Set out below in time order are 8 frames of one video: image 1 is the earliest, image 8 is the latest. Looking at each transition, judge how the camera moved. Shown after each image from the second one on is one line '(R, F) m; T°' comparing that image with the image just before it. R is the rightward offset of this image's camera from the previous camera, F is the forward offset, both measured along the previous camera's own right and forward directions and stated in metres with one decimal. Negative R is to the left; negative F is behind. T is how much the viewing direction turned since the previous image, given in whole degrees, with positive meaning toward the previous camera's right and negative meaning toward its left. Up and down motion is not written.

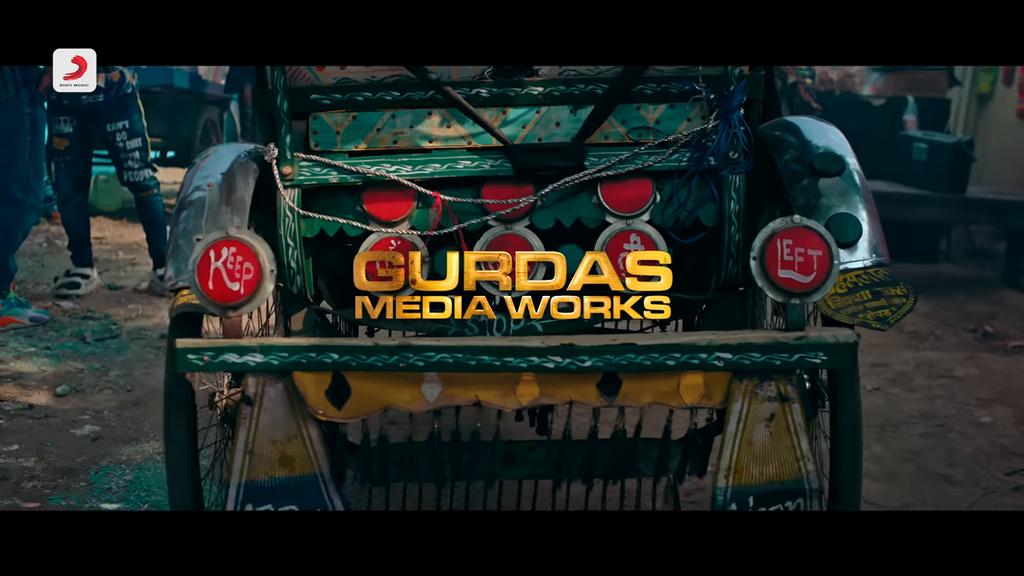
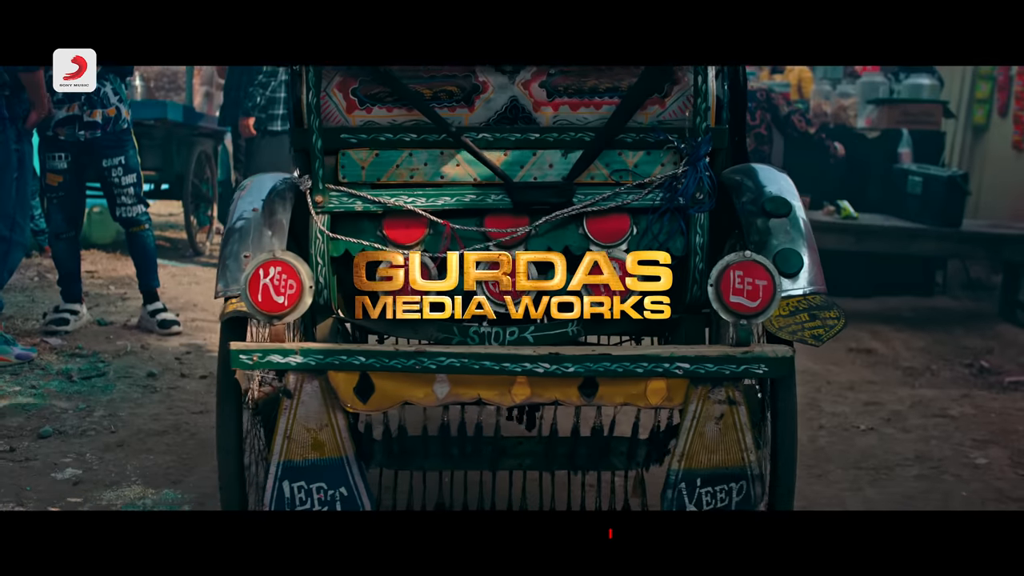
(0.0, 0.0) m; 0°
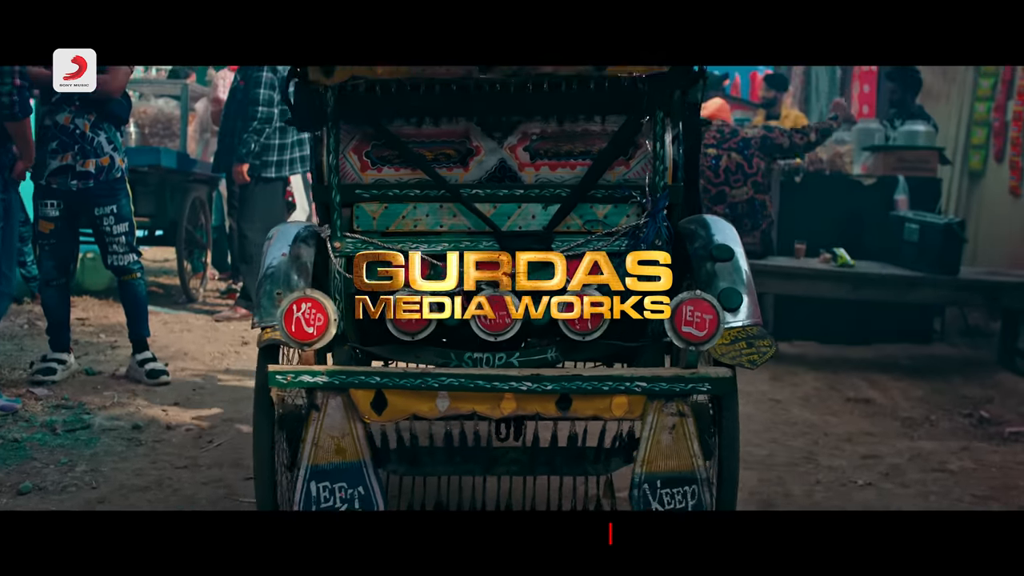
(0.0, +0.1) m; 0°
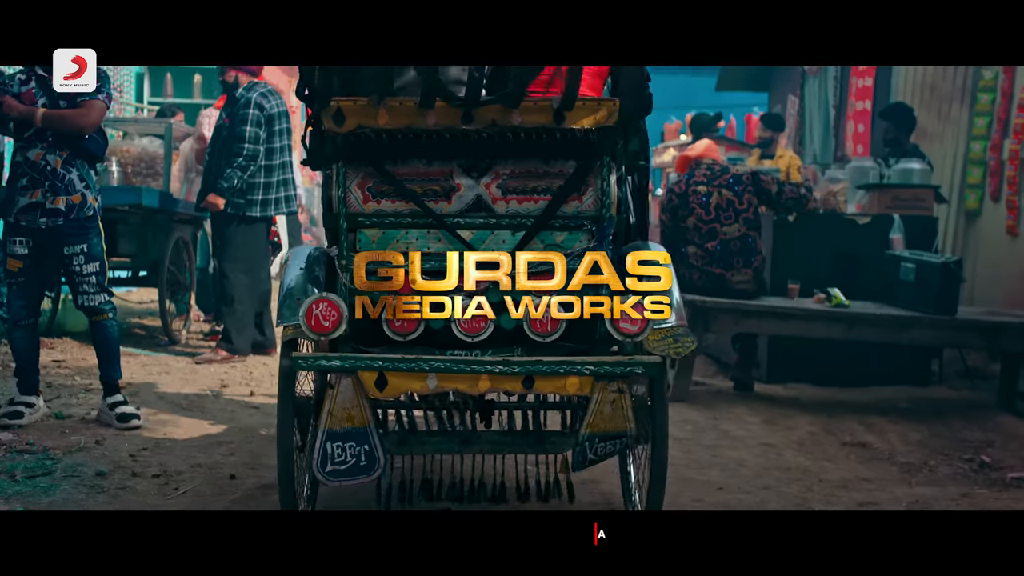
(+0.1, +0.2) m; 0°
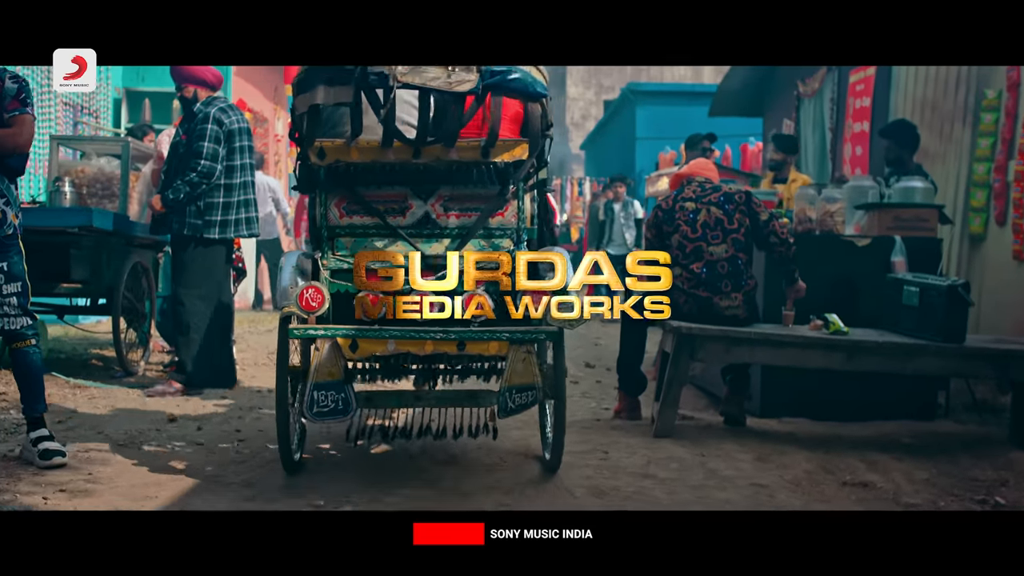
(+0.1, +0.4) m; 0°
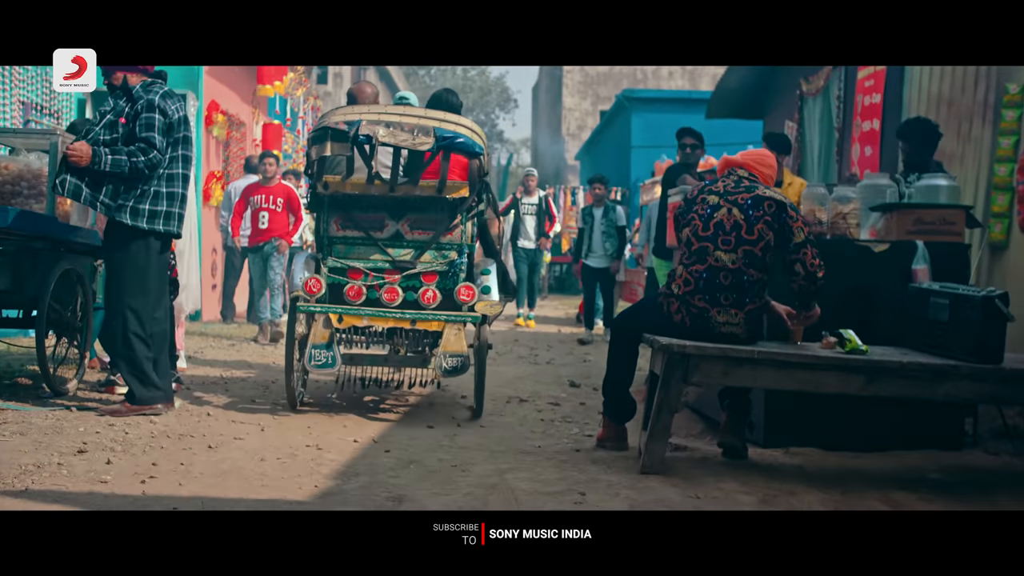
(+0.1, +0.7) m; 0°
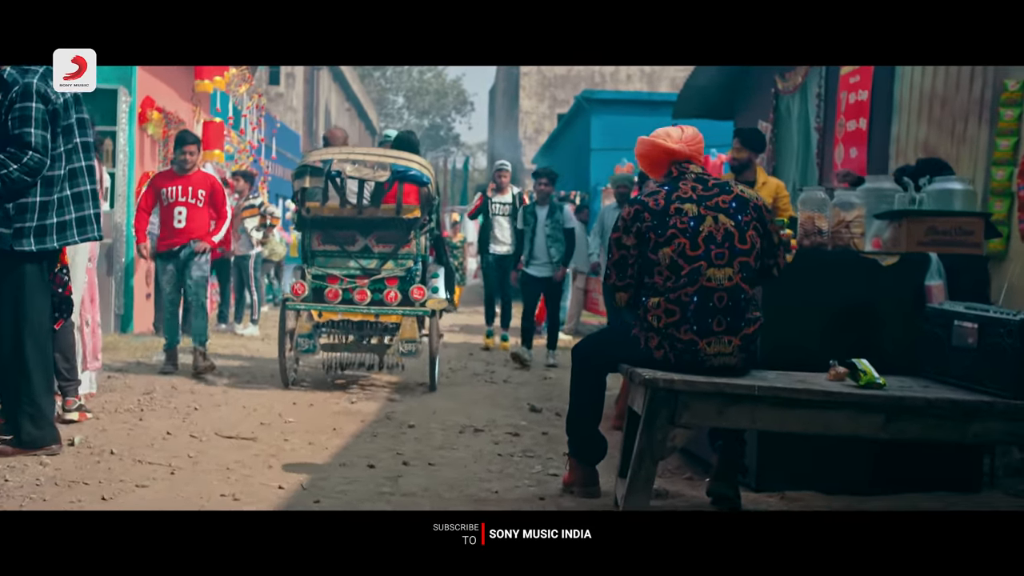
(0.0, +0.7) m; +2°
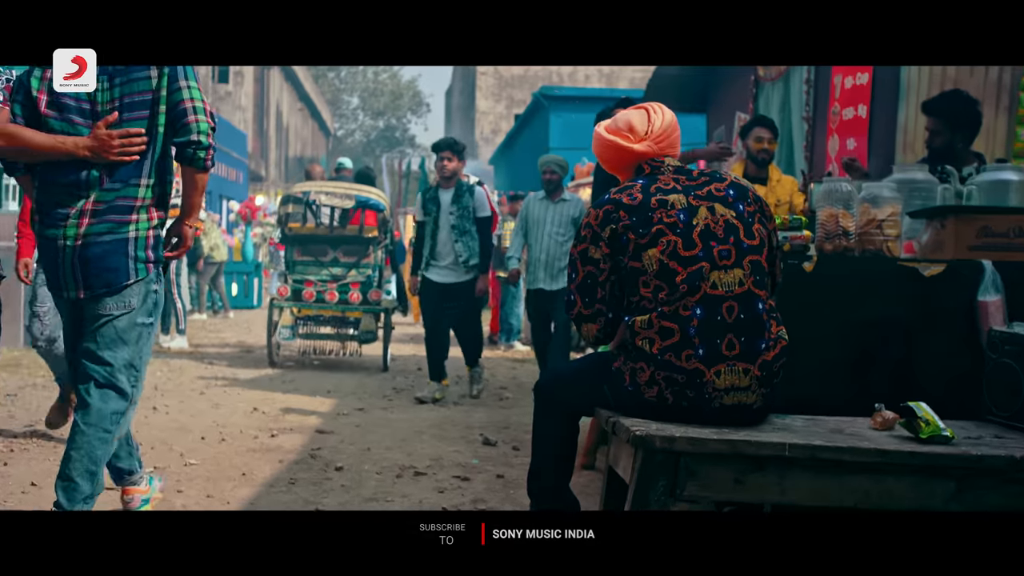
(0.0, +1.0) m; +2°
